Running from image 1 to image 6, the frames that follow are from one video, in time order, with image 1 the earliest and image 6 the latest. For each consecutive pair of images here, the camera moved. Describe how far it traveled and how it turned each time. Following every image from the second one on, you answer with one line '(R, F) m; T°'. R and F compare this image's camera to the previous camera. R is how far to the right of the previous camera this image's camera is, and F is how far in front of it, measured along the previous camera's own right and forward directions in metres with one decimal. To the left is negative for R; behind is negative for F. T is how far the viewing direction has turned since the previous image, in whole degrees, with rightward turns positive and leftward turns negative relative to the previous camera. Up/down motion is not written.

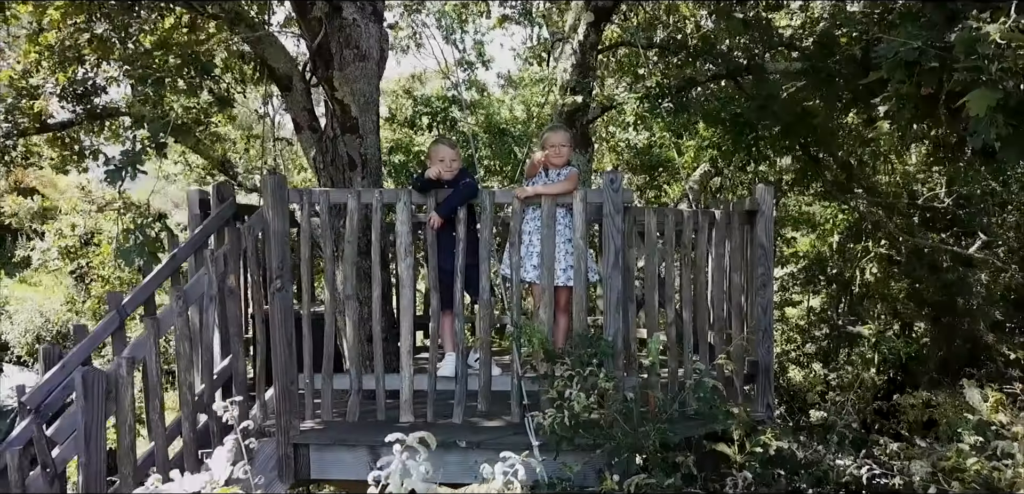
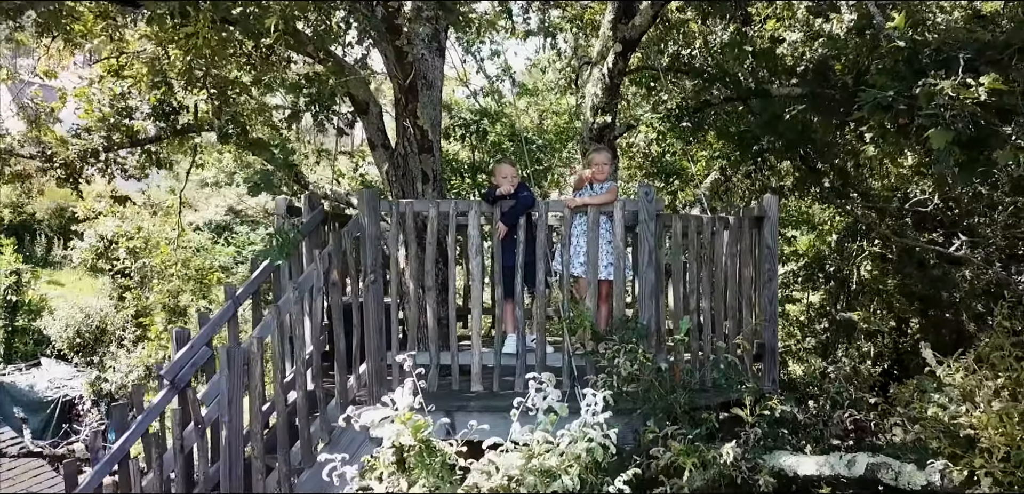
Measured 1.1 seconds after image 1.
(-0.2, -0.7) m; 0°
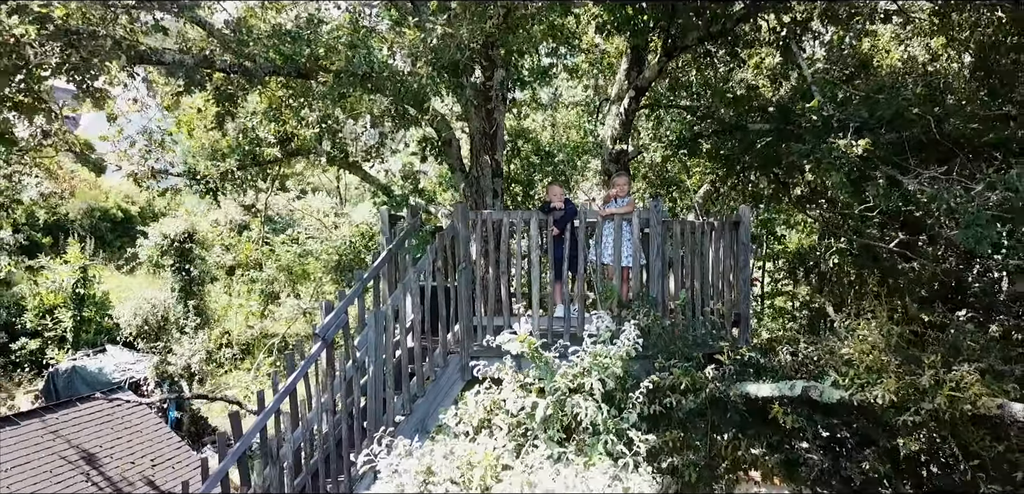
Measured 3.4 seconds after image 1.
(-0.3, -1.7) m; 0°
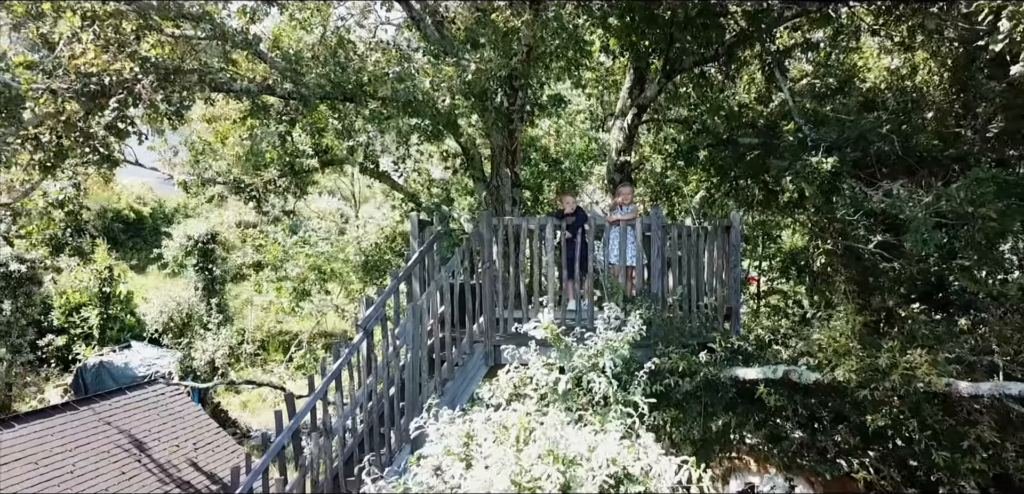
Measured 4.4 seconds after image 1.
(-0.1, -0.8) m; 0°
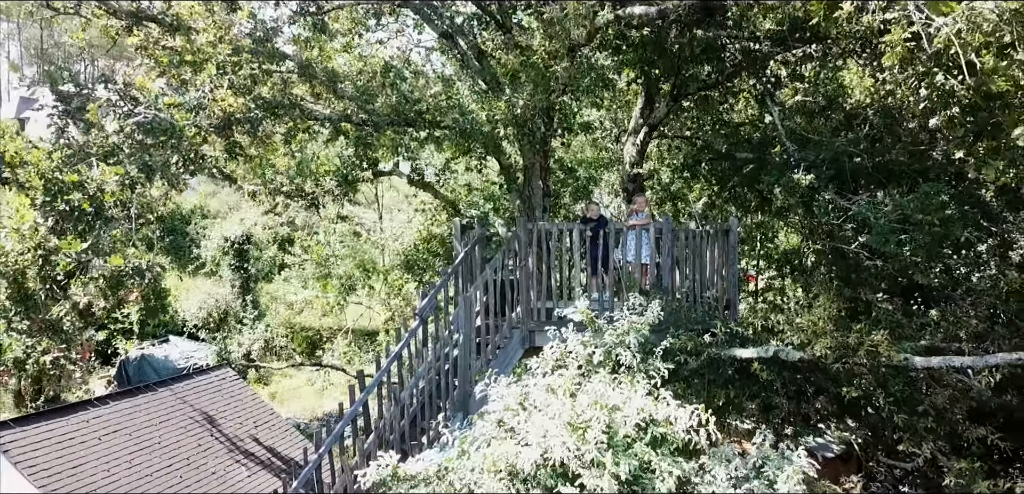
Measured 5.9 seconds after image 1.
(-0.3, -1.2) m; 0°
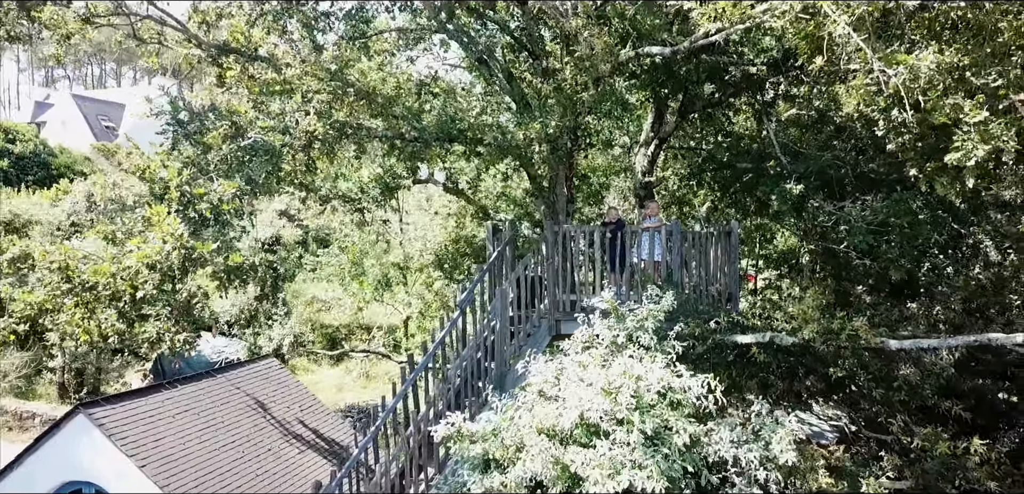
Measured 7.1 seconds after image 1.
(-0.3, -1.1) m; 0°
